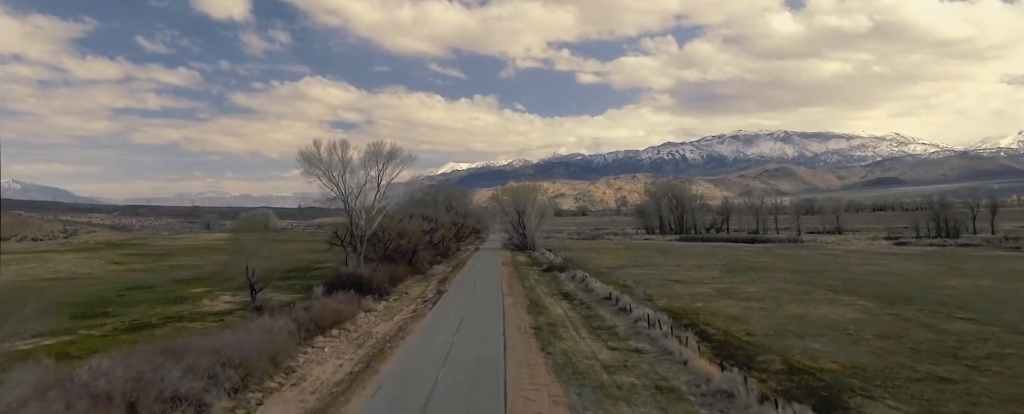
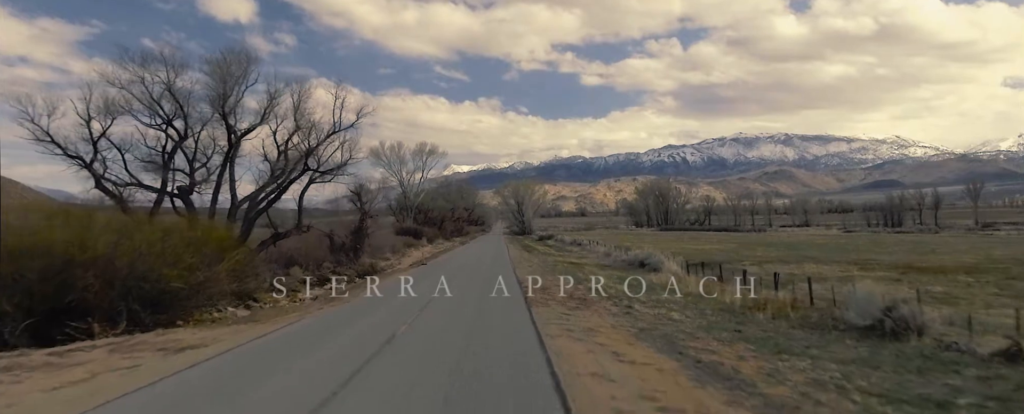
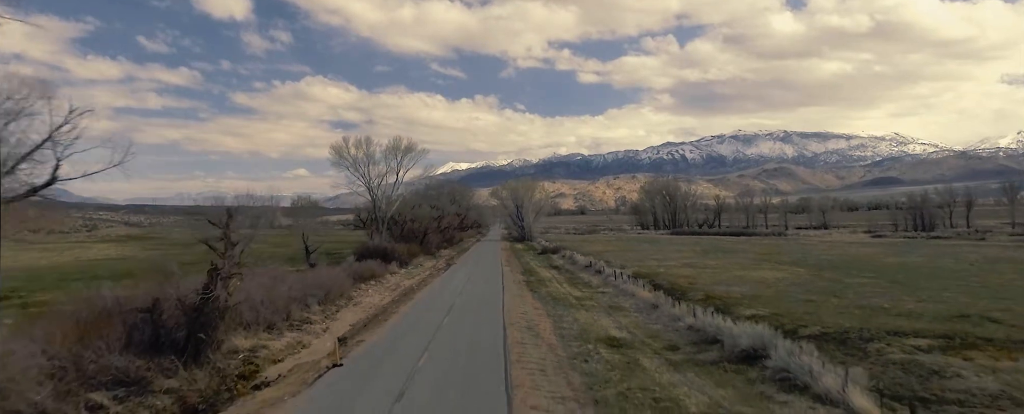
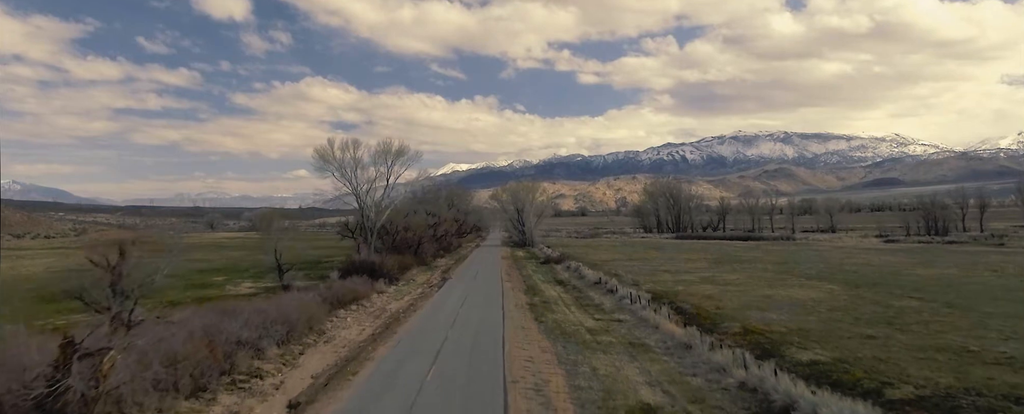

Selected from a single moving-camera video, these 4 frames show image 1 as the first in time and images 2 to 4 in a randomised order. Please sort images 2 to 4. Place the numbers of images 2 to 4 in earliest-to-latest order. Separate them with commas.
4, 3, 2
